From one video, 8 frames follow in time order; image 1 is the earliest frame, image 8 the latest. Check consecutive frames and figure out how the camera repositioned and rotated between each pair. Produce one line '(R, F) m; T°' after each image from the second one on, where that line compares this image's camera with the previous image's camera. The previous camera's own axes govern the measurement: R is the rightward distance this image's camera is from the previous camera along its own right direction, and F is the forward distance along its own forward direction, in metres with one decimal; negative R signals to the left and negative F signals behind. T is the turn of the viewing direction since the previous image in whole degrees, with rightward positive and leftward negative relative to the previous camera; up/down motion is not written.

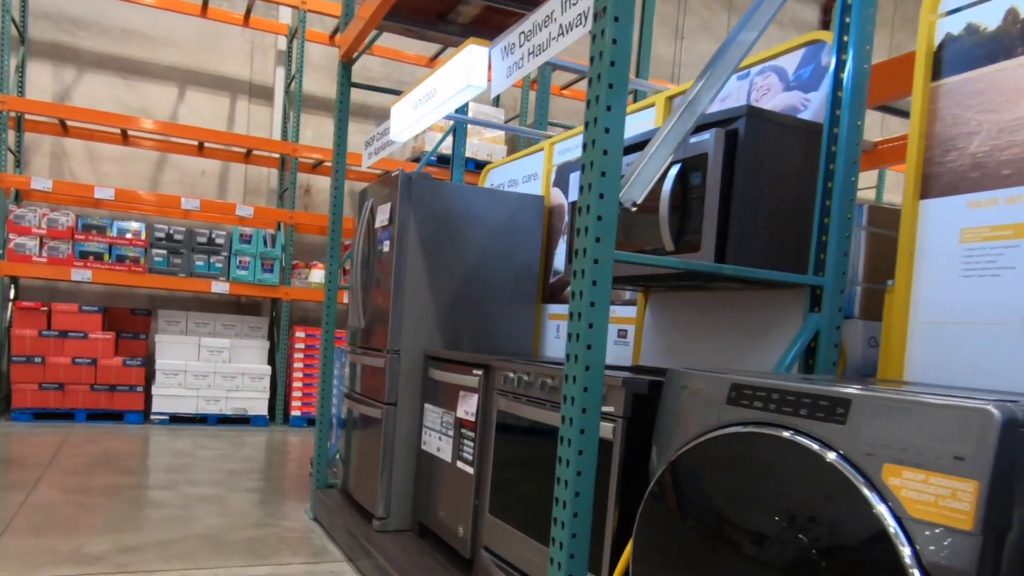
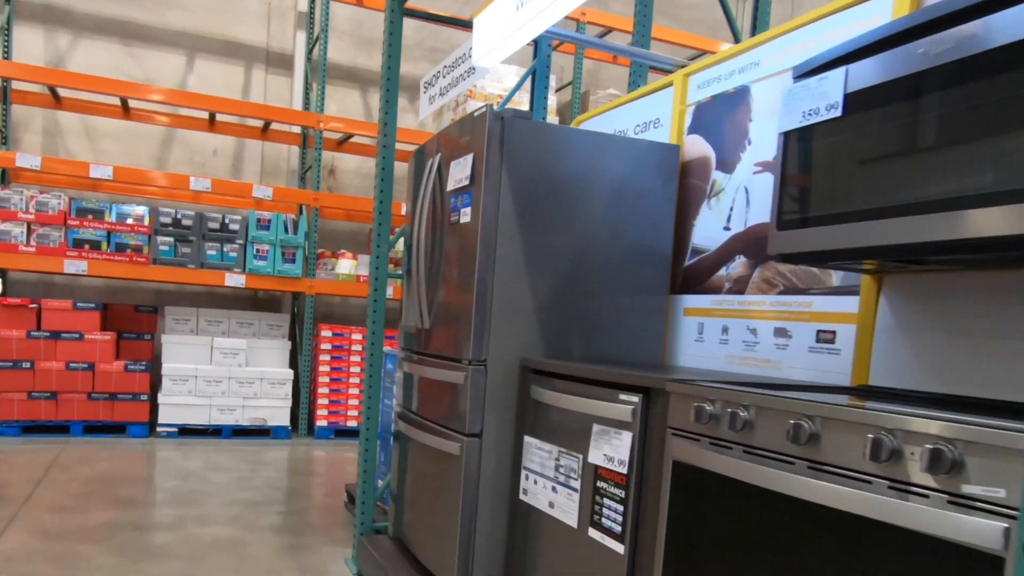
(-0.3, +0.7) m; -1°
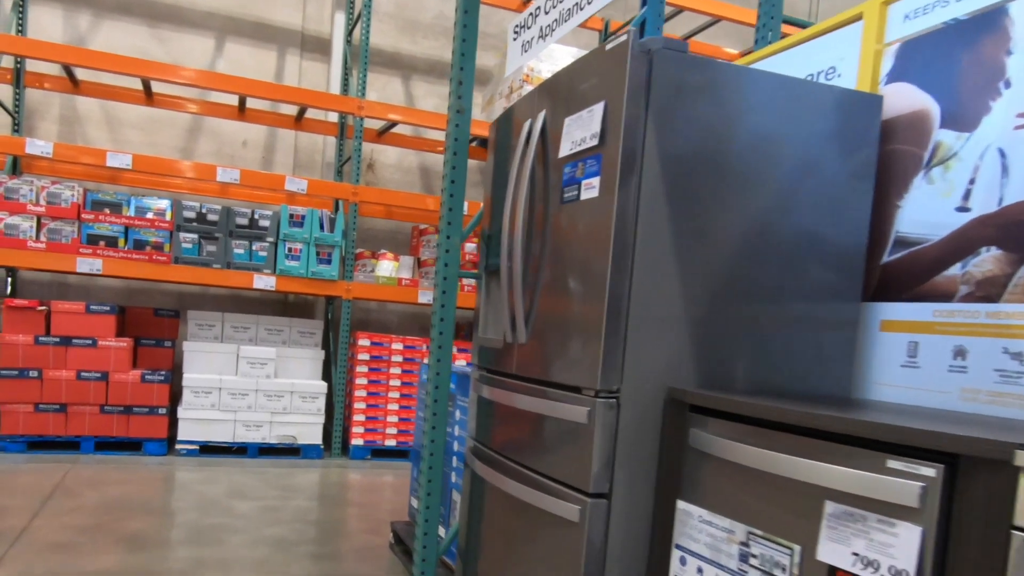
(-0.2, +0.5) m; -2°
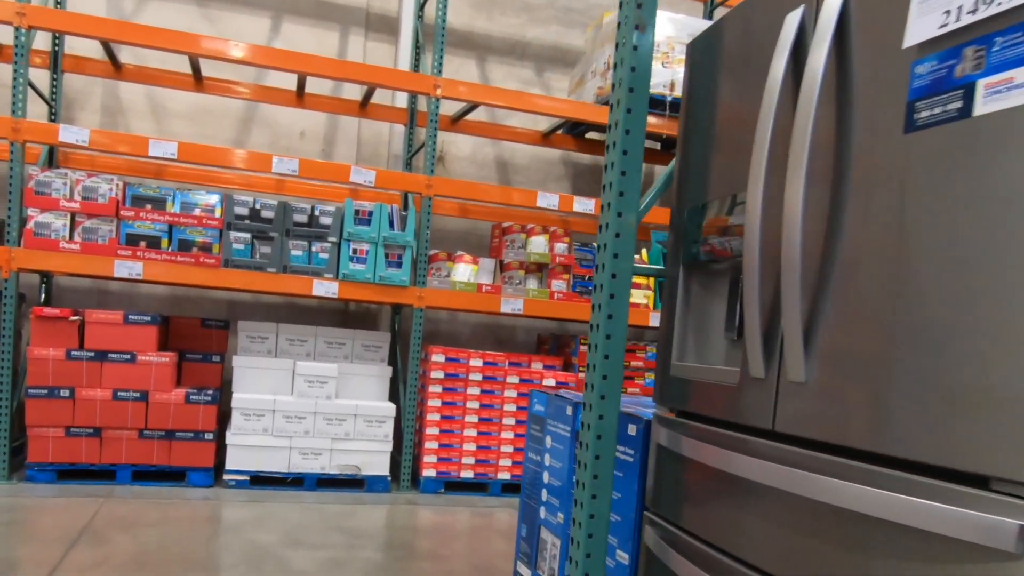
(-0.2, +0.6) m; -3°
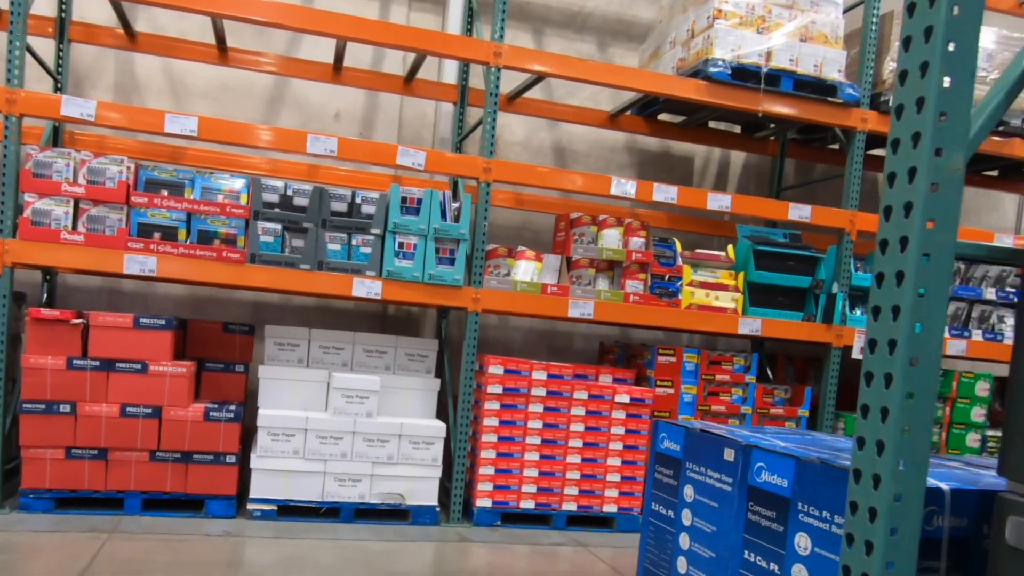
(-0.2, +0.5) m; -1°
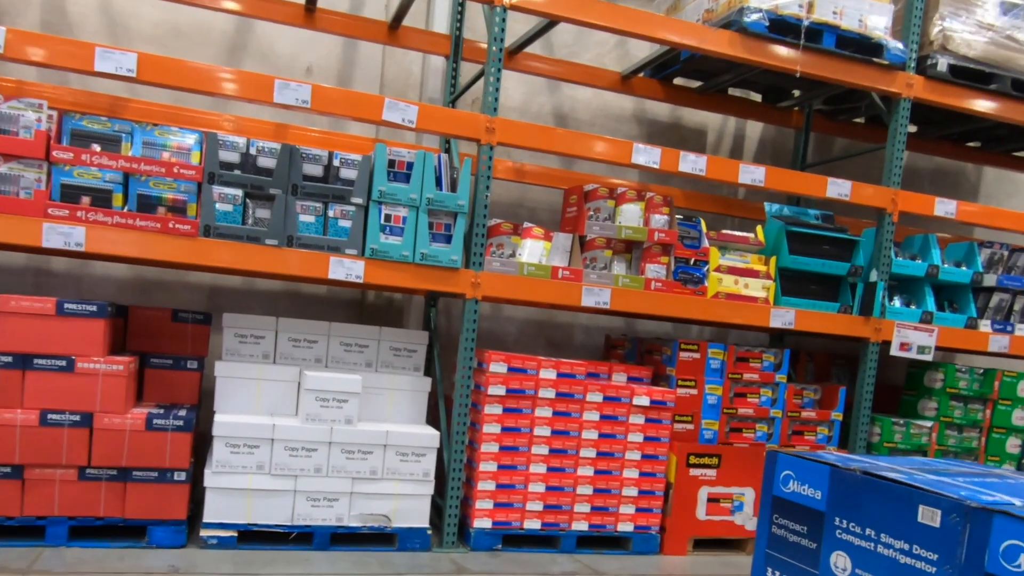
(-0.1, +0.5) m; +3°
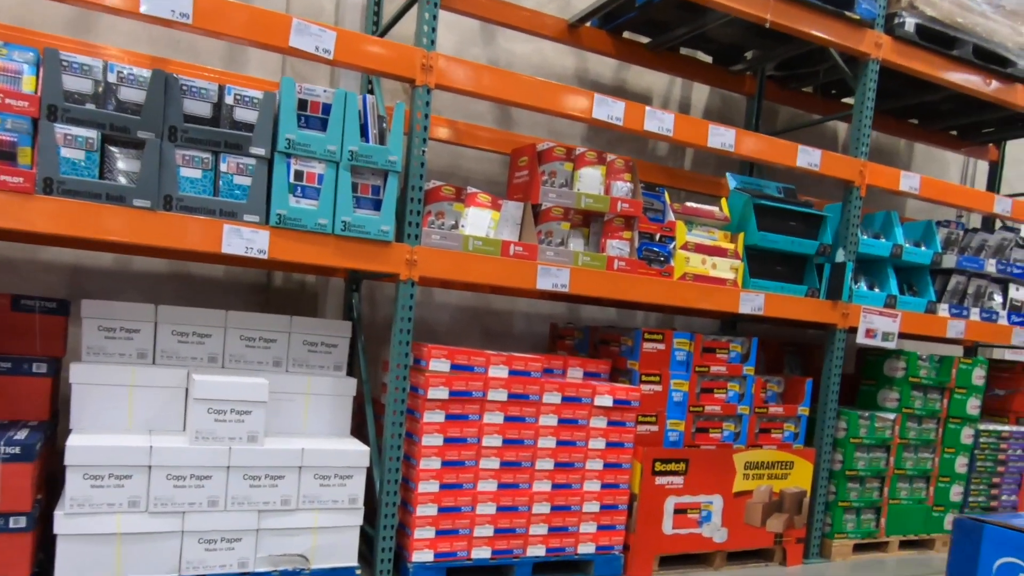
(-0.1, +0.5) m; +7°
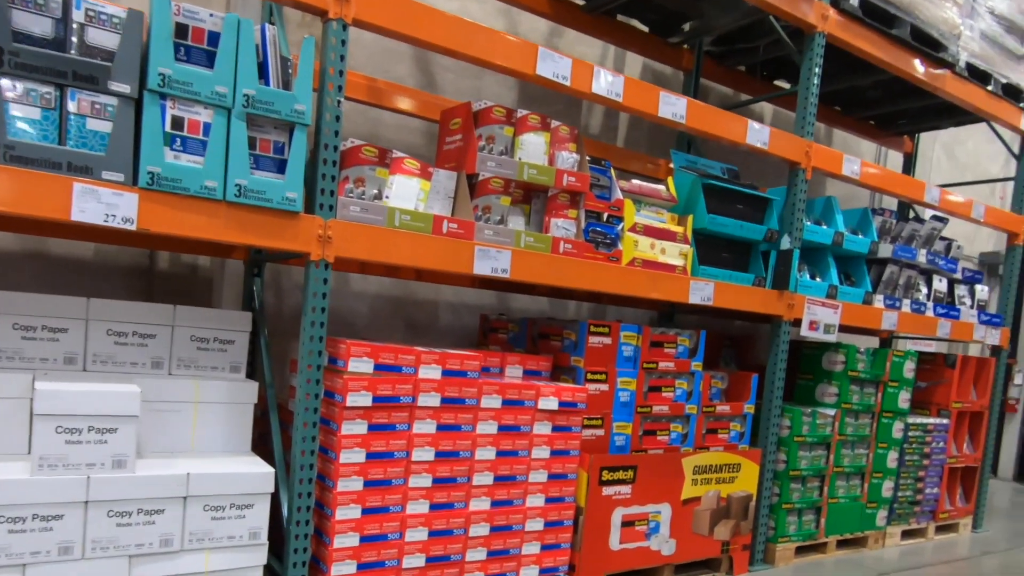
(-0.1, +0.3) m; +7°
